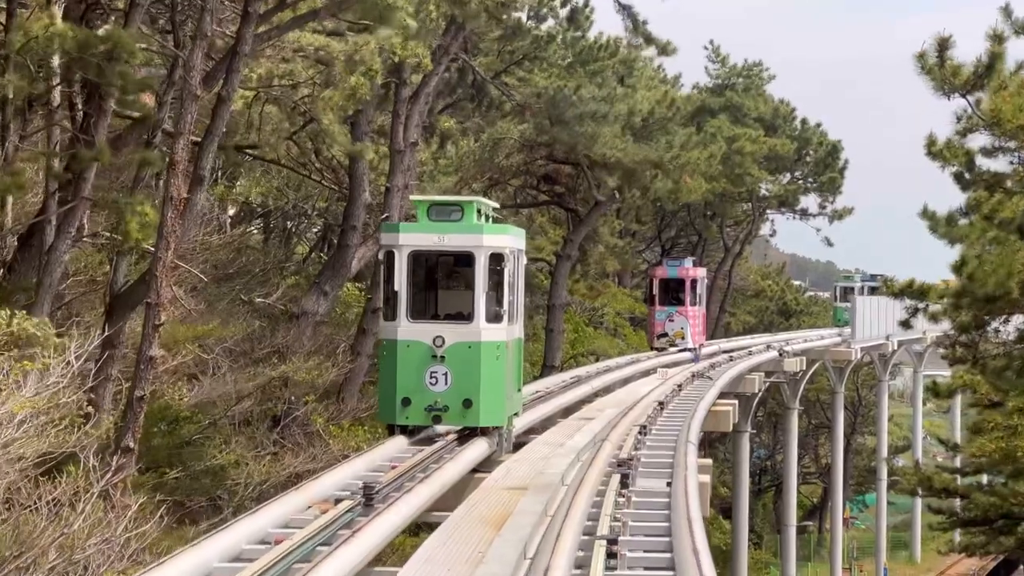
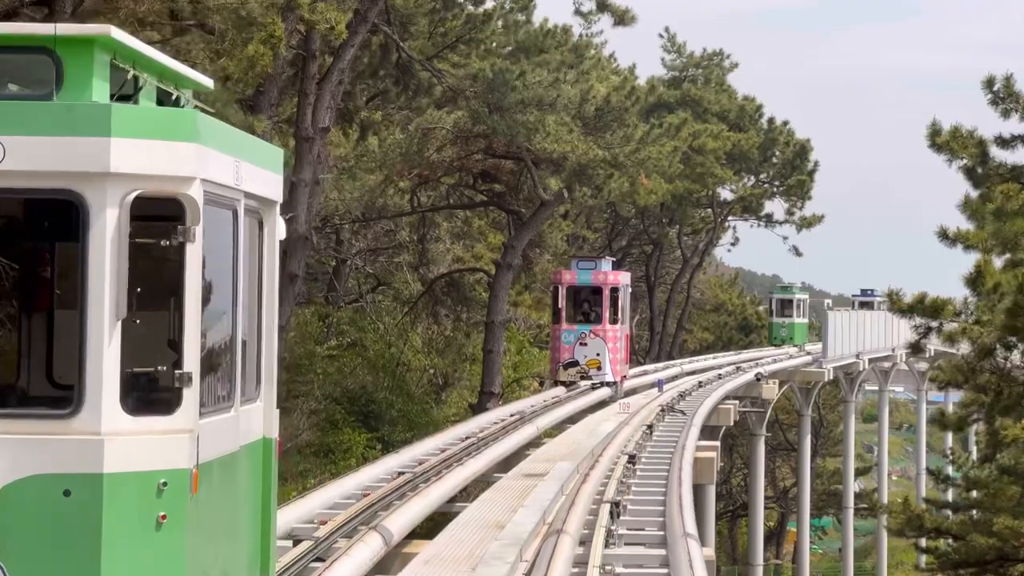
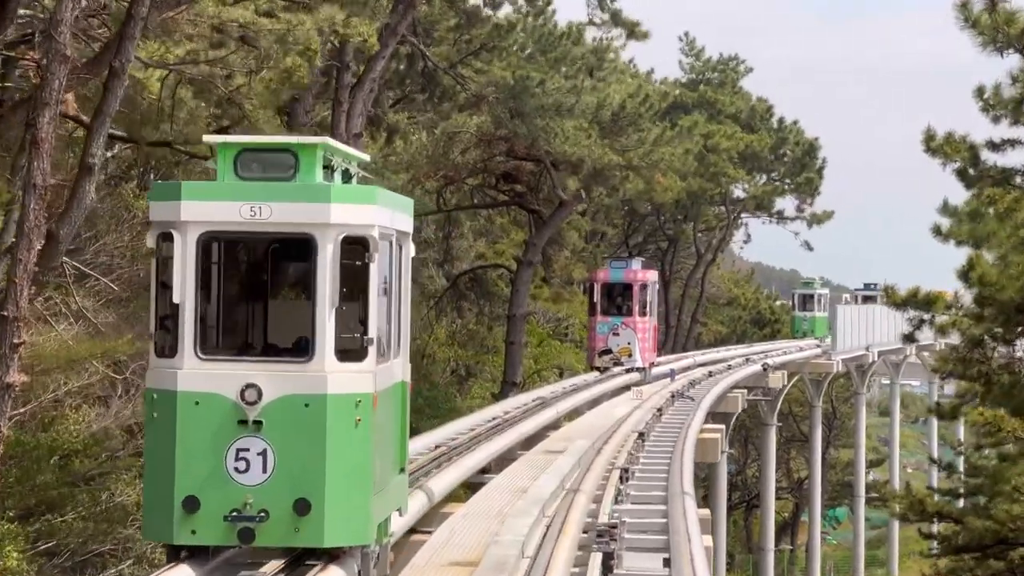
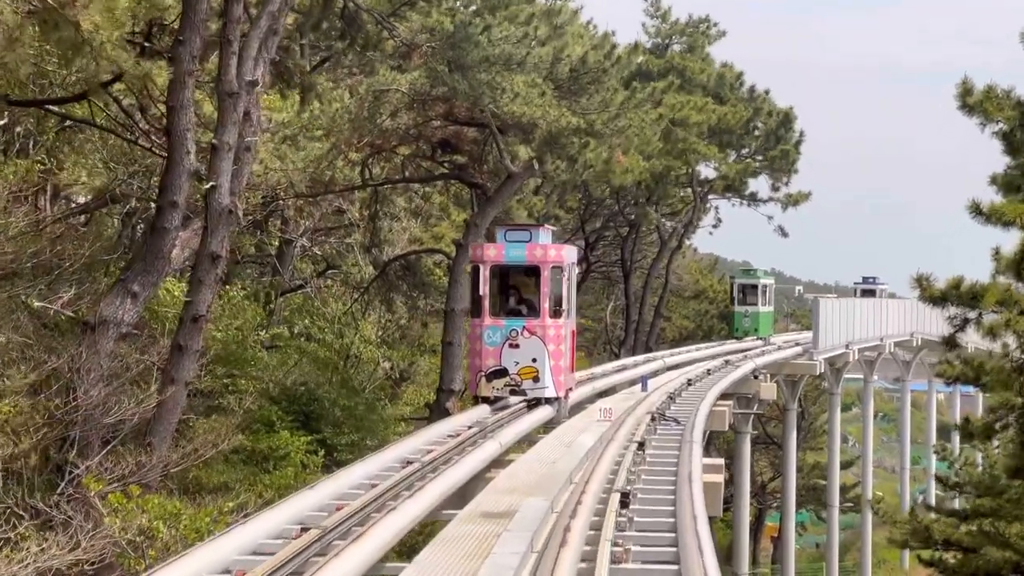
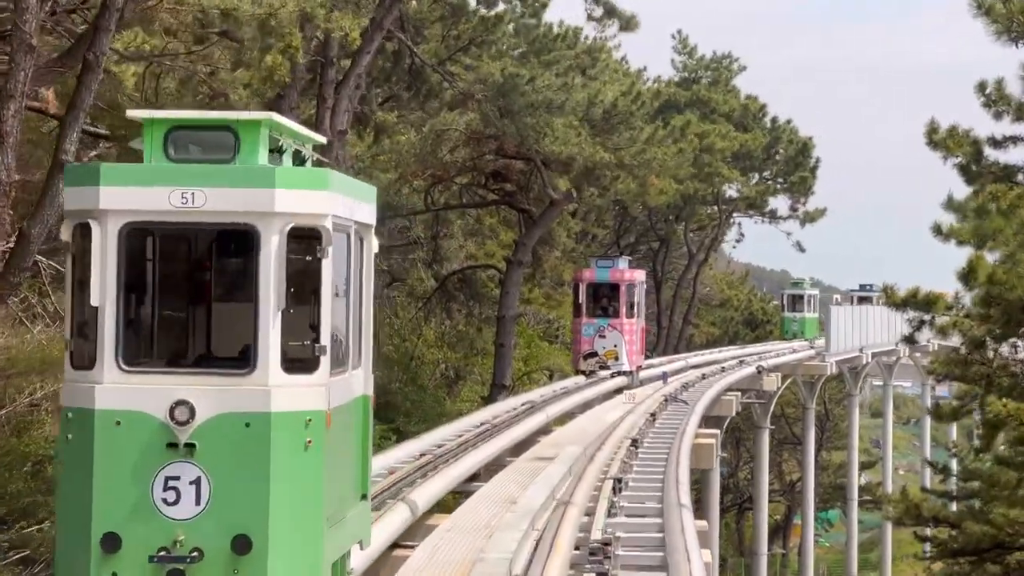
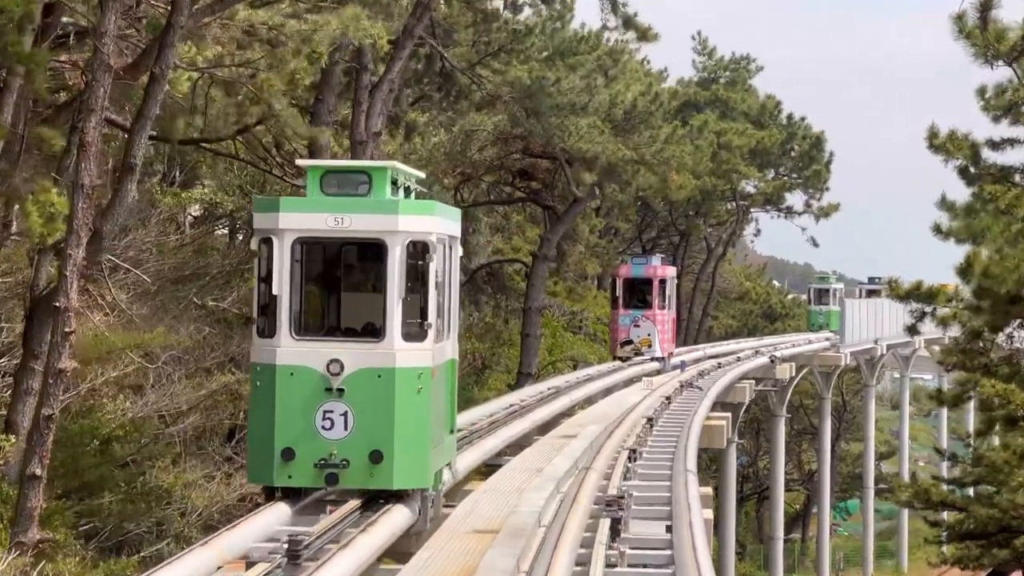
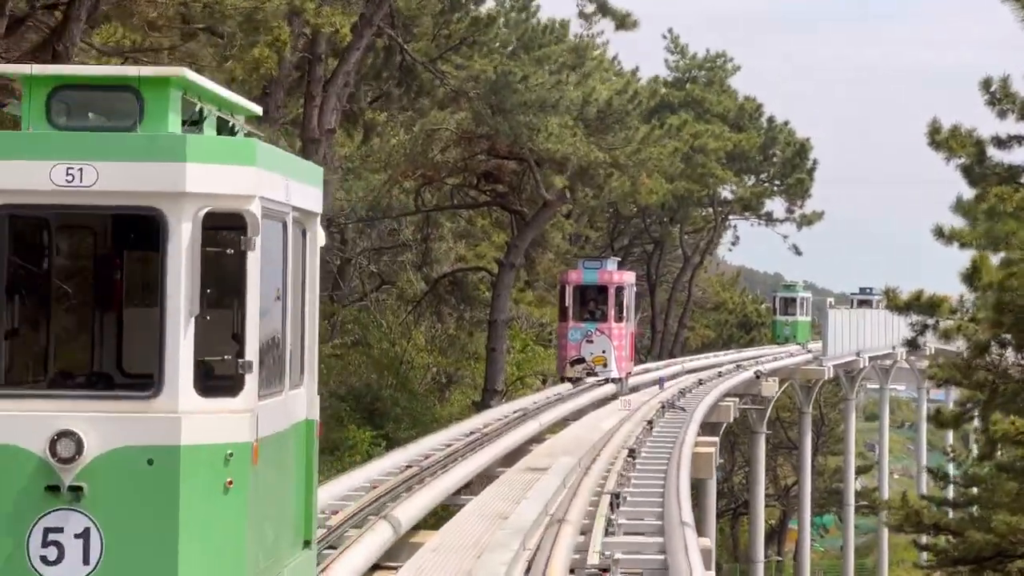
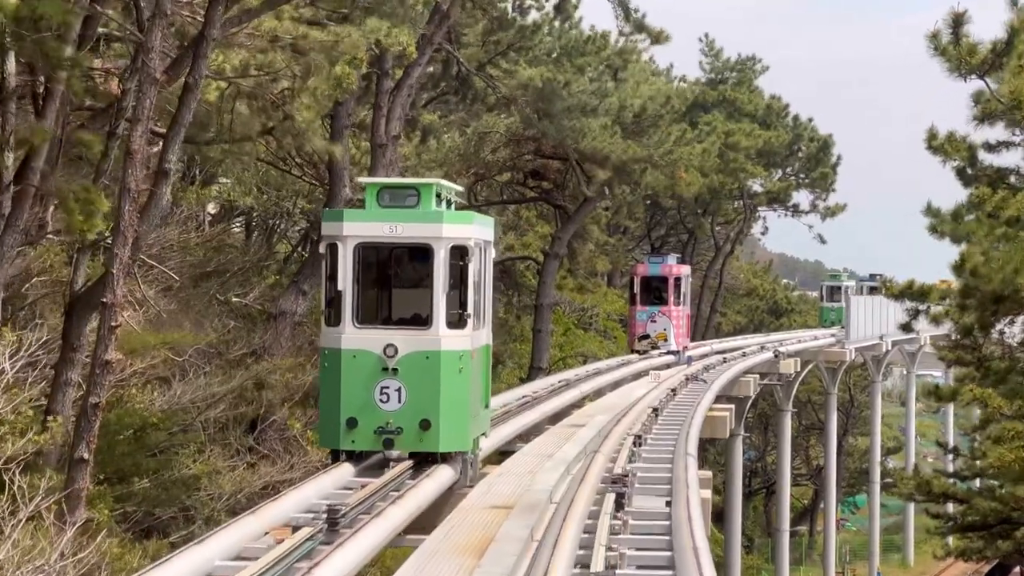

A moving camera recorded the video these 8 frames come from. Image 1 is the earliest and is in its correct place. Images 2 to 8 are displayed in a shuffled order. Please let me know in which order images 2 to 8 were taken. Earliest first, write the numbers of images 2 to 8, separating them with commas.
8, 6, 3, 5, 7, 2, 4
